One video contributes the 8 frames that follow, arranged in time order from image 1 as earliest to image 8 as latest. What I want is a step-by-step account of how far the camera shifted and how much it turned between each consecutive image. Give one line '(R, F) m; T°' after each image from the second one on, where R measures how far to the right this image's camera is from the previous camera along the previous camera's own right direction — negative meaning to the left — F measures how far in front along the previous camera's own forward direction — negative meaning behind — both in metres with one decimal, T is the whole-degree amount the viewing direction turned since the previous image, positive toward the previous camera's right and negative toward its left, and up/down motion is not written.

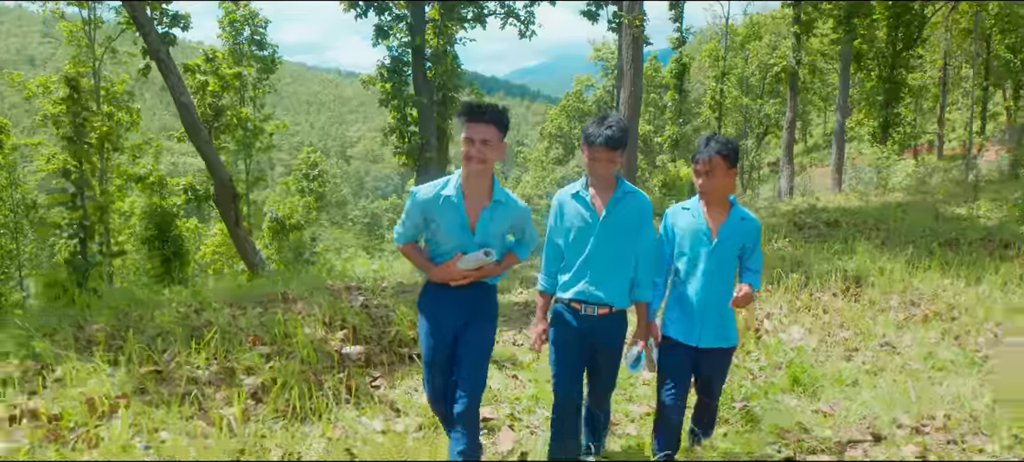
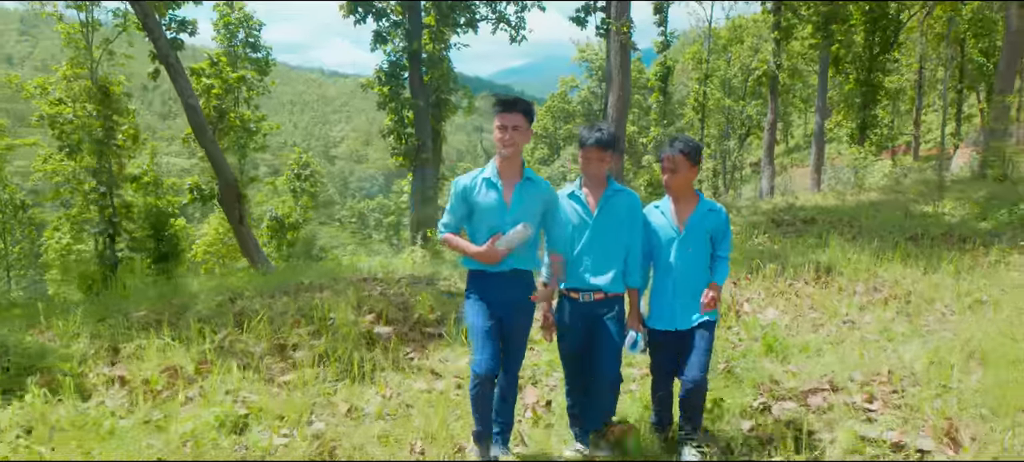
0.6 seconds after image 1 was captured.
(-0.2, -0.7) m; +1°
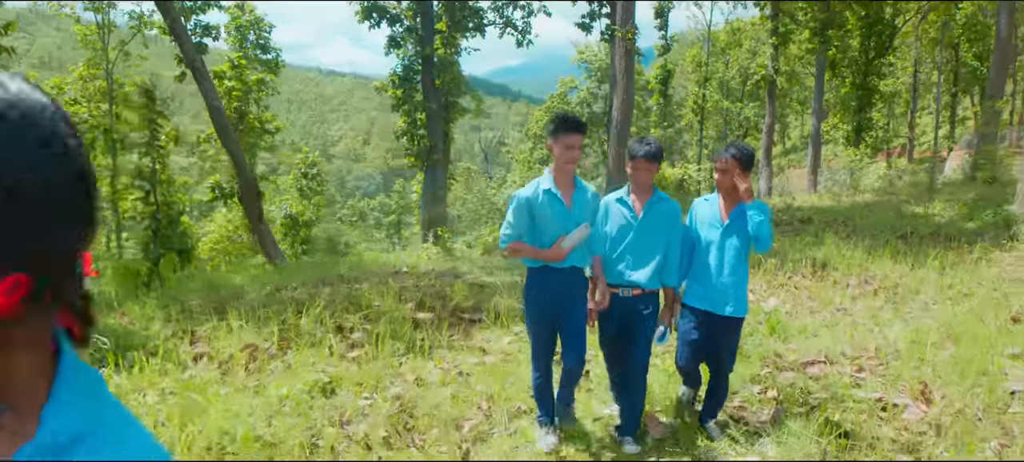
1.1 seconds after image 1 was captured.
(-0.3, -0.7) m; 0°
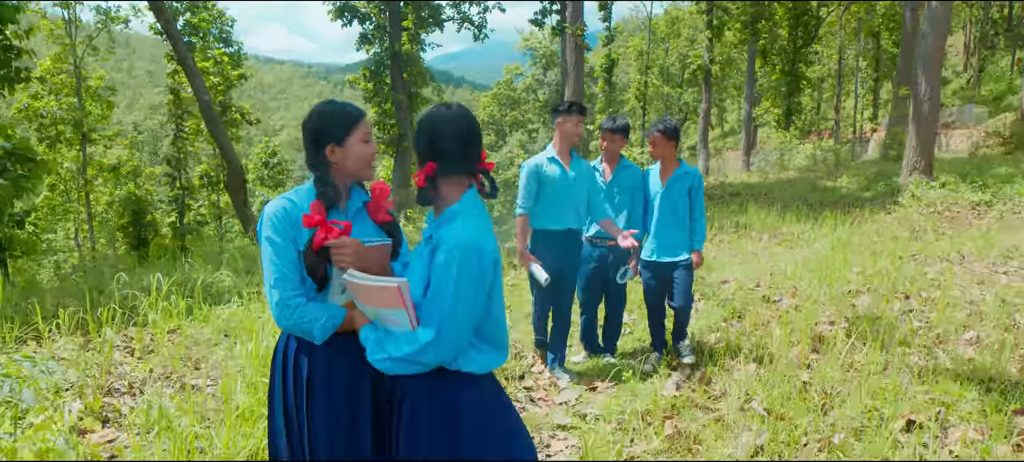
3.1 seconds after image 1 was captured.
(-0.6, -1.8) m; +4°
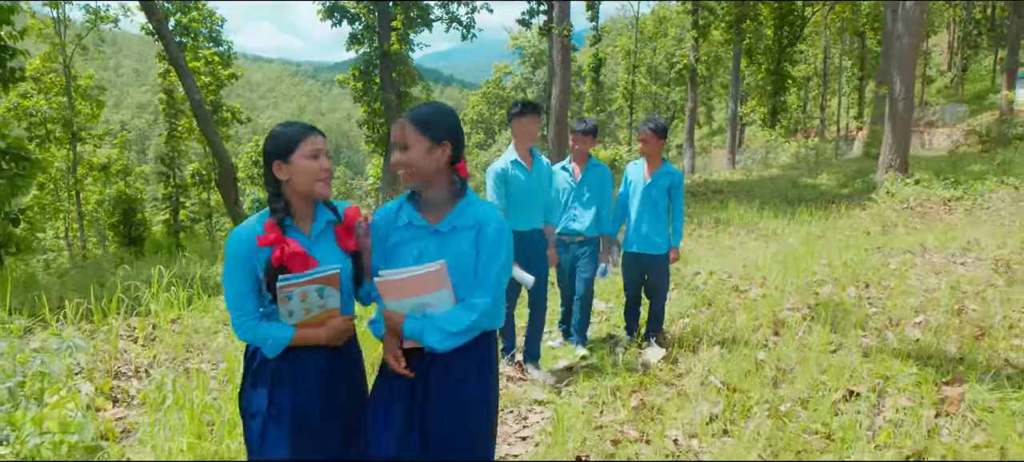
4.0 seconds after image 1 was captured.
(+0.1, -0.3) m; +1°
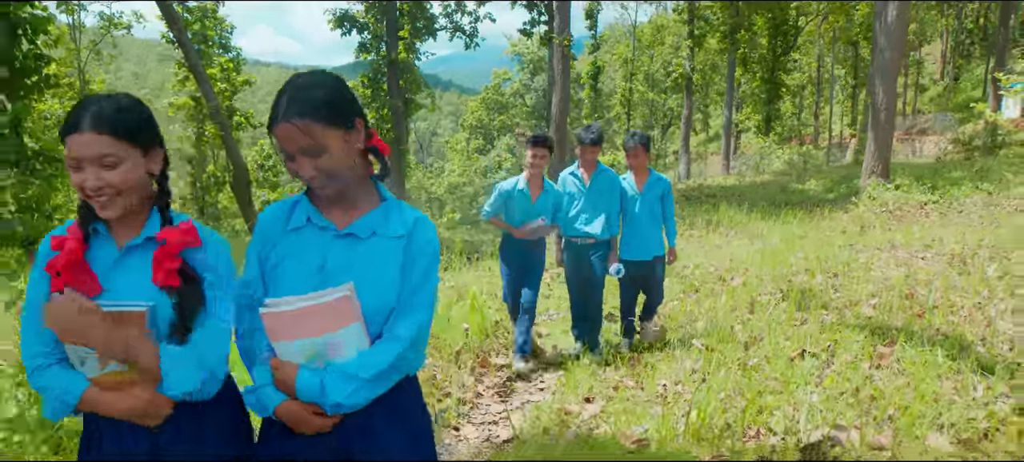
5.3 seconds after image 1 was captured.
(-0.2, -0.8) m; 0°
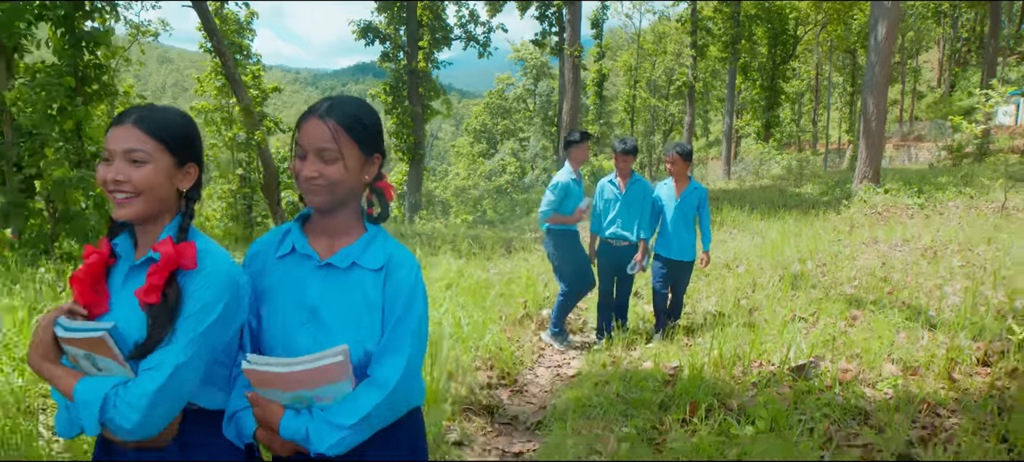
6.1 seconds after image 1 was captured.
(-0.5, -1.2) m; 0°
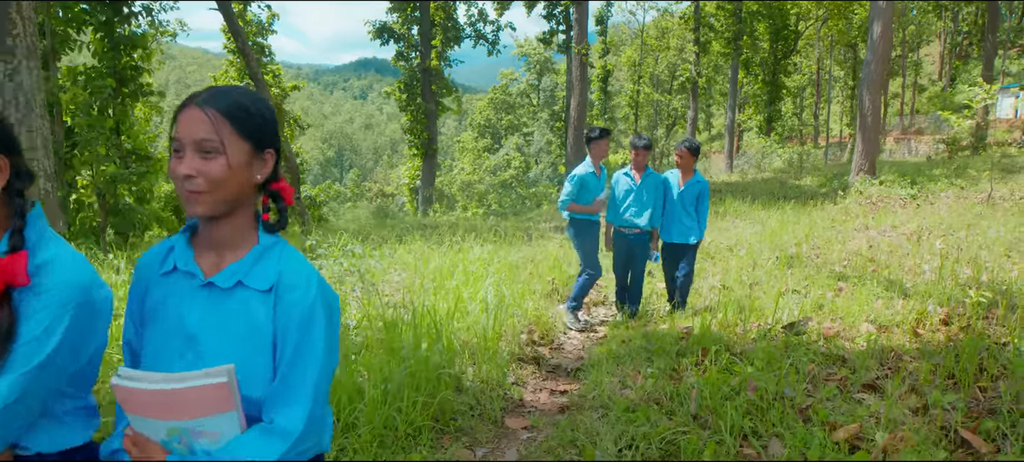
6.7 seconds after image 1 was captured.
(-0.3, -0.8) m; 0°
